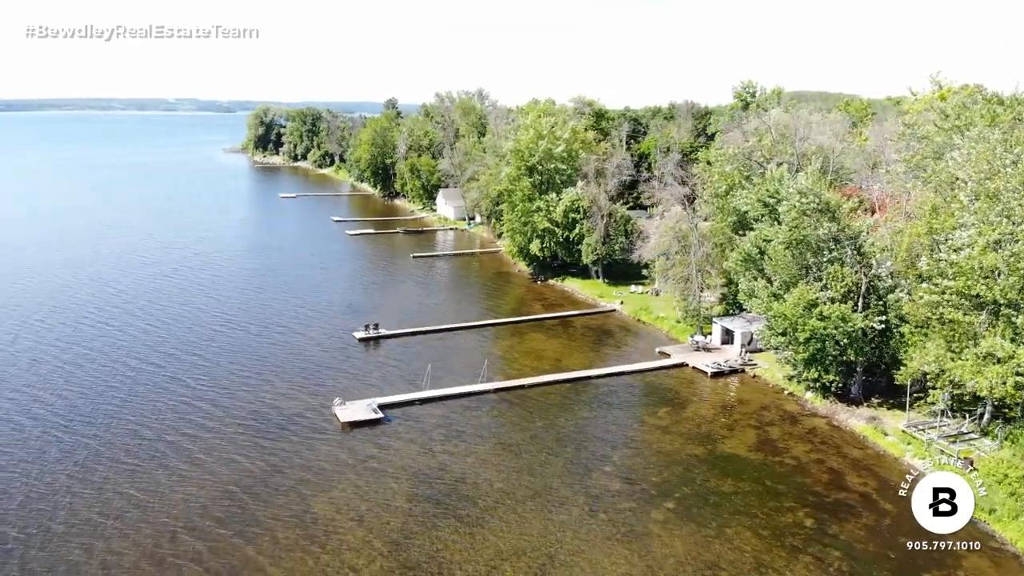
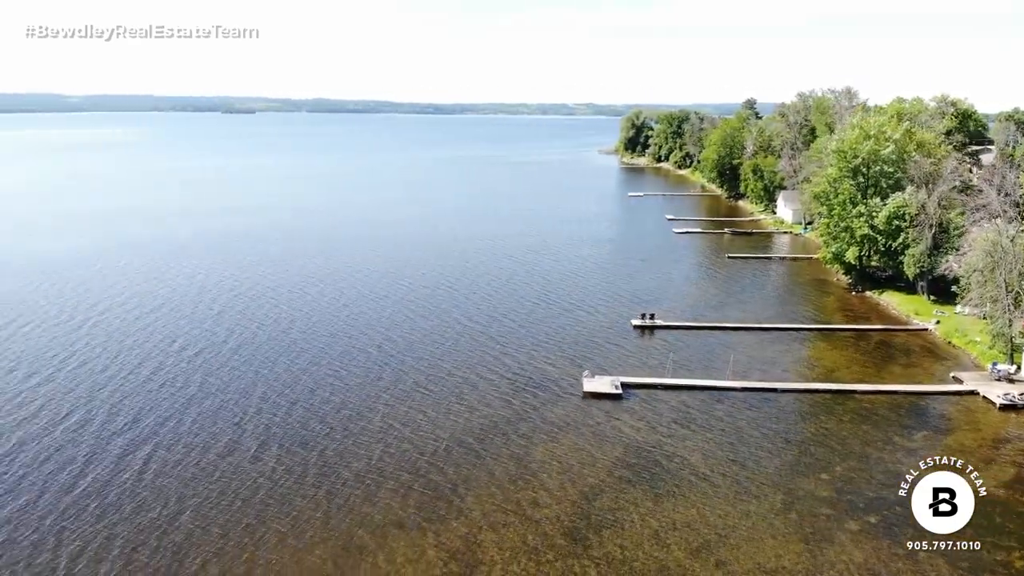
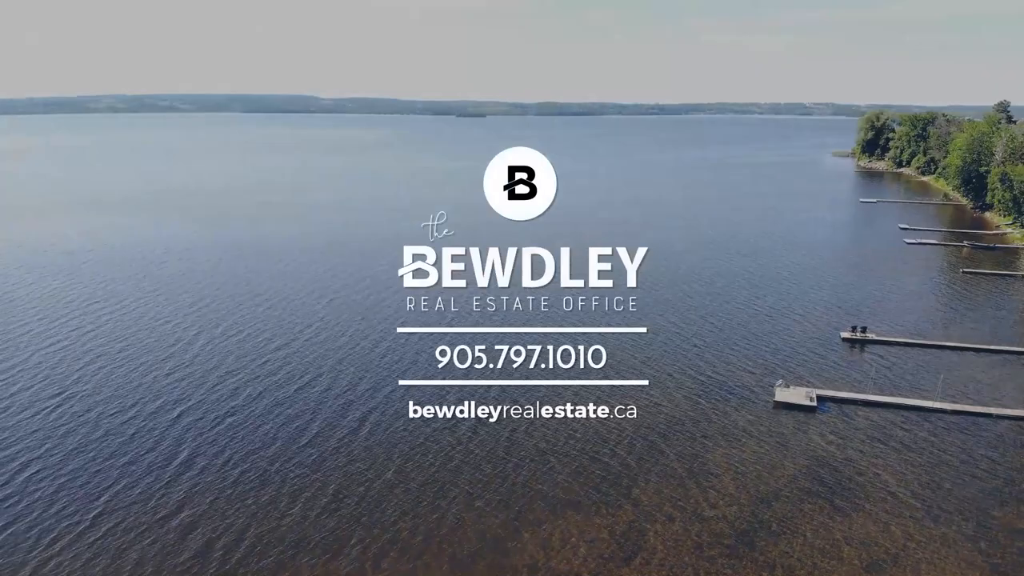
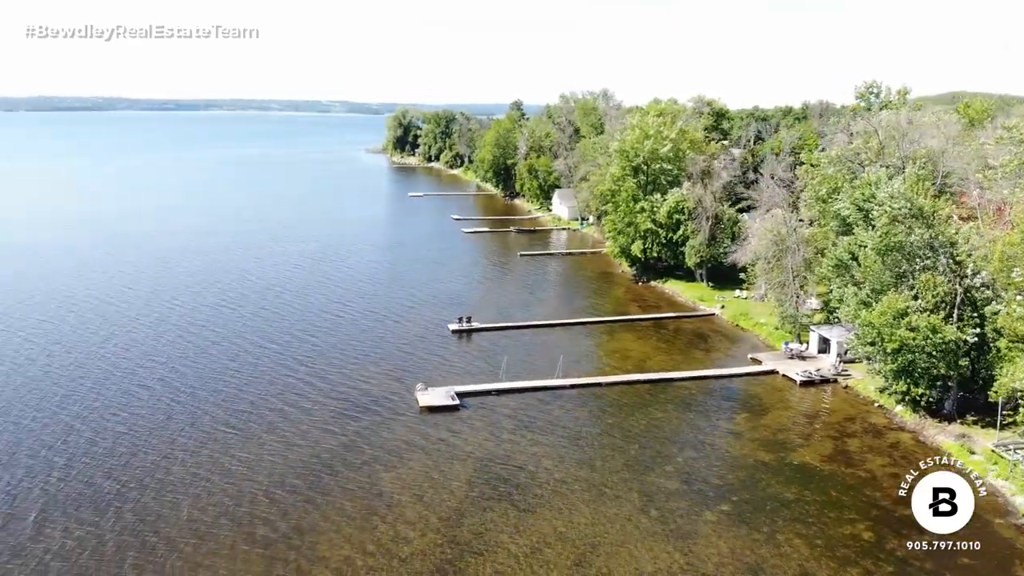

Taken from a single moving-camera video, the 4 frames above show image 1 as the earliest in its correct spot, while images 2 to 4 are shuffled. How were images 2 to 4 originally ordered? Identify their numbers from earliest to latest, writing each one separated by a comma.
4, 2, 3
